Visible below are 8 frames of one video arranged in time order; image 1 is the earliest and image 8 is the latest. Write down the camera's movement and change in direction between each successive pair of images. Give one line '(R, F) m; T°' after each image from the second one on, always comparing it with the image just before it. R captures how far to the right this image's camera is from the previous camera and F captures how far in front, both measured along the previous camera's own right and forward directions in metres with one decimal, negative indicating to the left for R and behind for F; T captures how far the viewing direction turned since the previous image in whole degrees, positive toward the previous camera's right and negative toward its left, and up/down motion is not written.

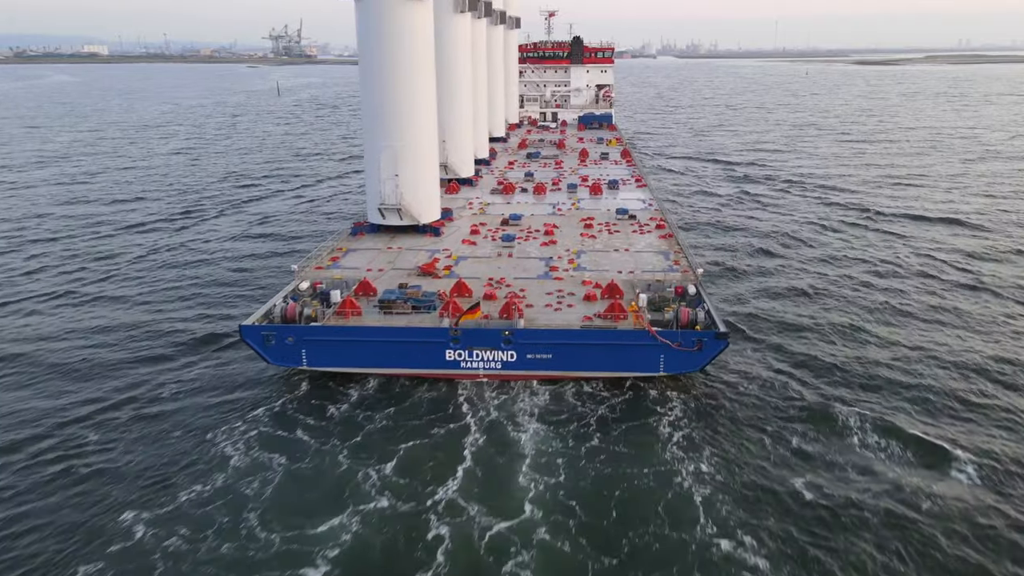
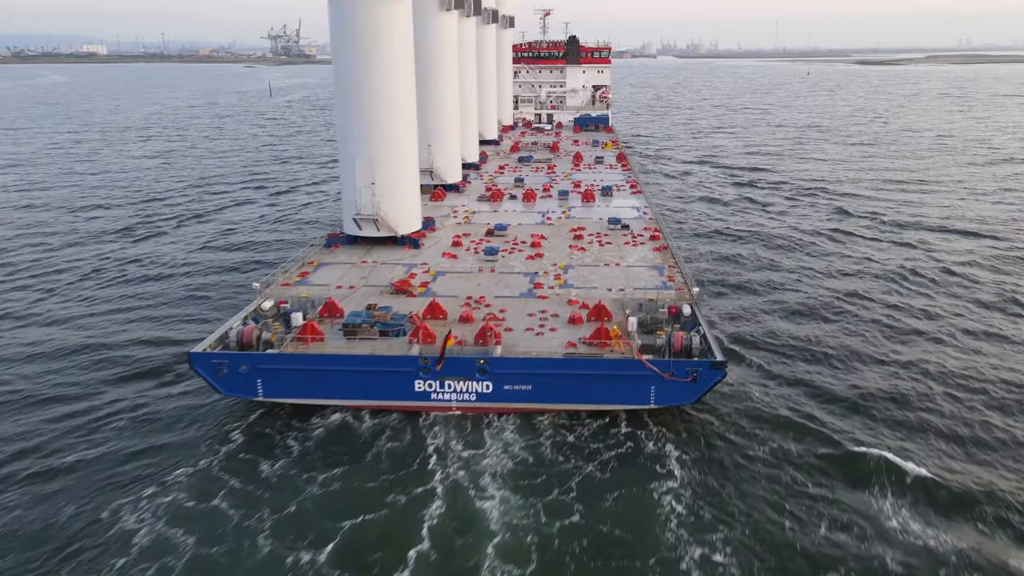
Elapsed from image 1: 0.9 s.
(+0.6, +1.9) m; 0°
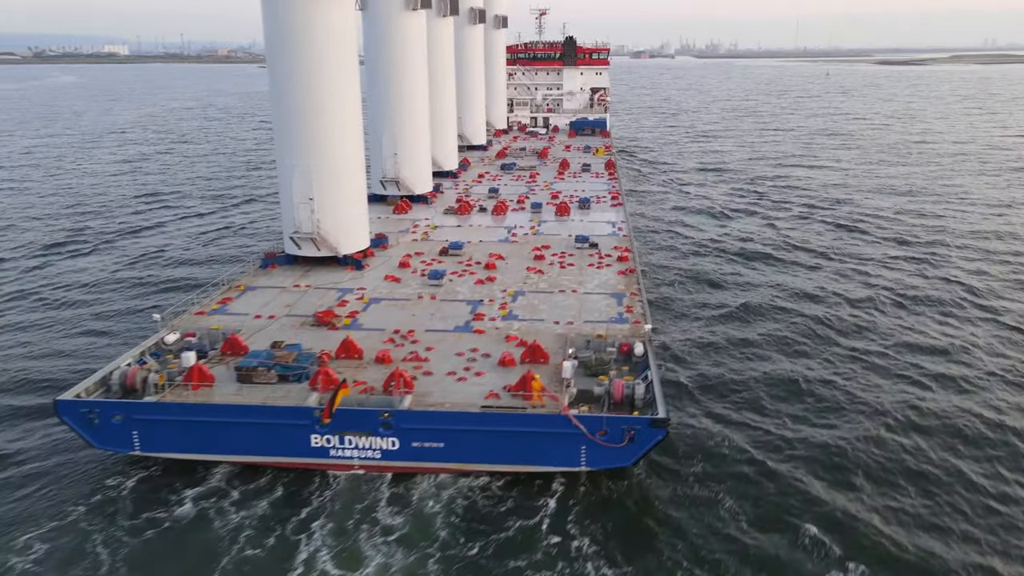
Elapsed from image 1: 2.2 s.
(+2.2, +2.5) m; -1°
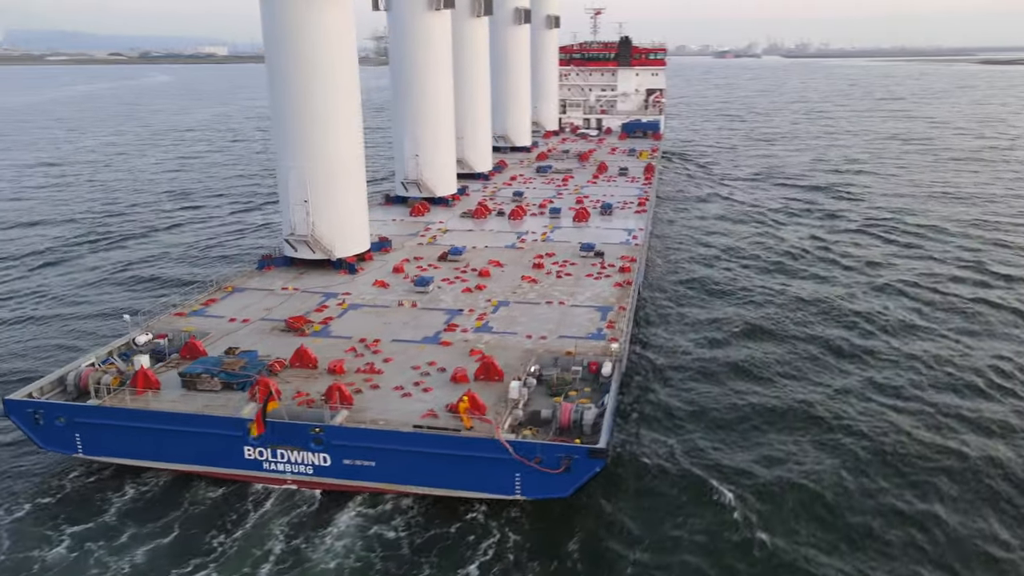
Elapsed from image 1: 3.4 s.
(+2.7, +1.0) m; -6°
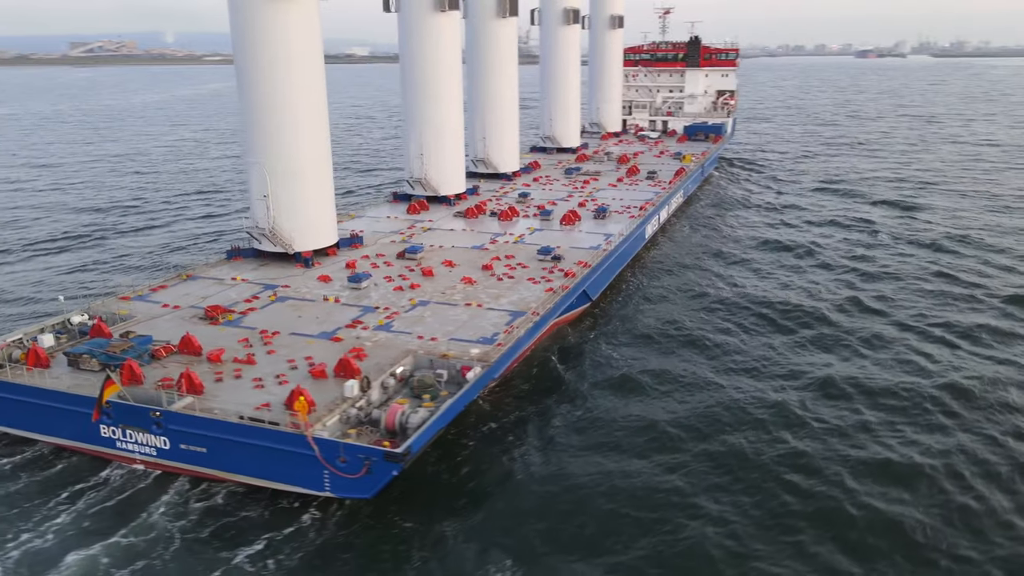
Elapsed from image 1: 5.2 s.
(+5.8, +0.6) m; -9°
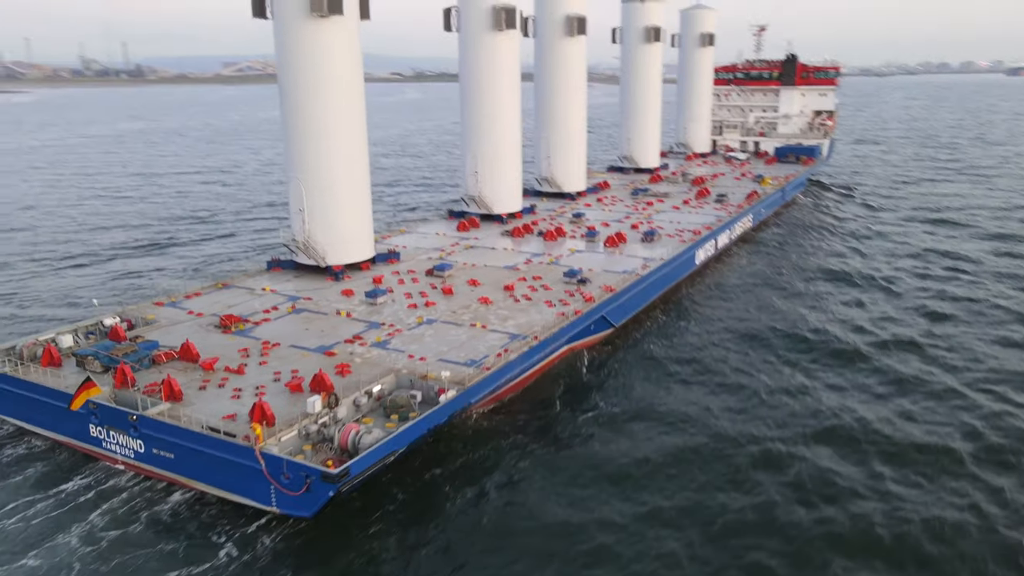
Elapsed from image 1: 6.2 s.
(+3.0, +0.7) m; -9°
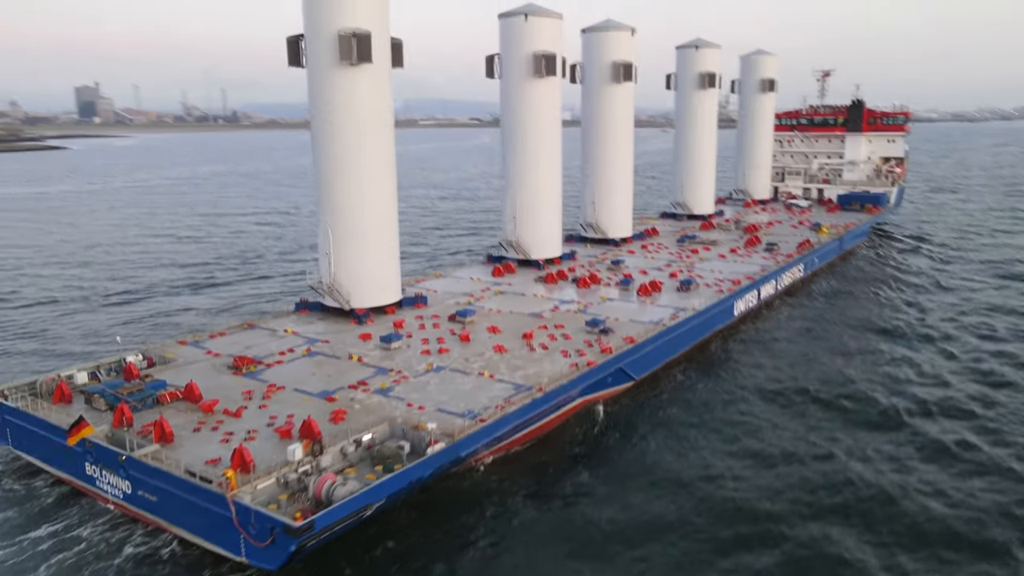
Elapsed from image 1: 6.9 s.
(+1.7, +0.6) m; -6°
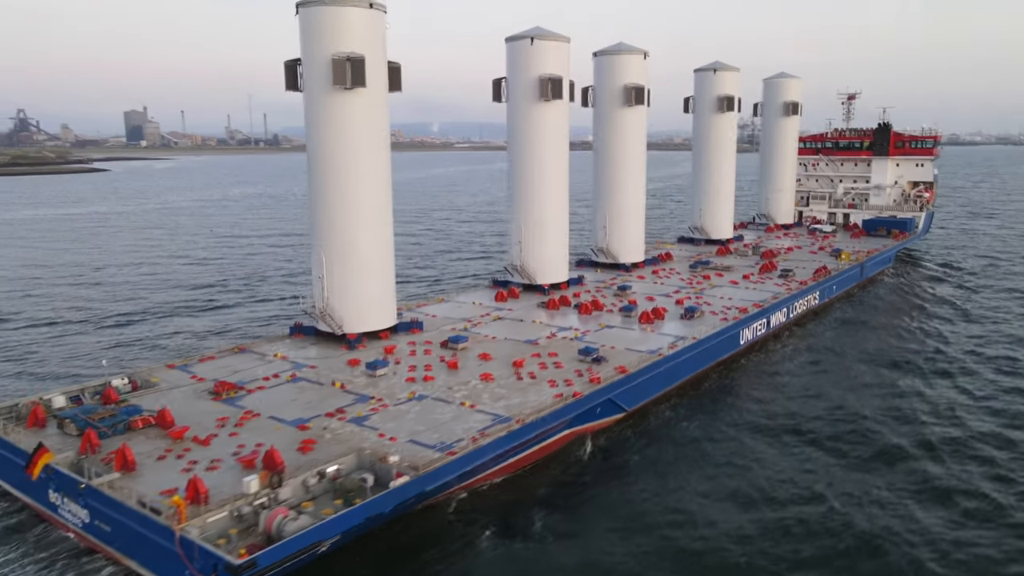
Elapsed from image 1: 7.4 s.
(+1.4, +0.6) m; -3°
